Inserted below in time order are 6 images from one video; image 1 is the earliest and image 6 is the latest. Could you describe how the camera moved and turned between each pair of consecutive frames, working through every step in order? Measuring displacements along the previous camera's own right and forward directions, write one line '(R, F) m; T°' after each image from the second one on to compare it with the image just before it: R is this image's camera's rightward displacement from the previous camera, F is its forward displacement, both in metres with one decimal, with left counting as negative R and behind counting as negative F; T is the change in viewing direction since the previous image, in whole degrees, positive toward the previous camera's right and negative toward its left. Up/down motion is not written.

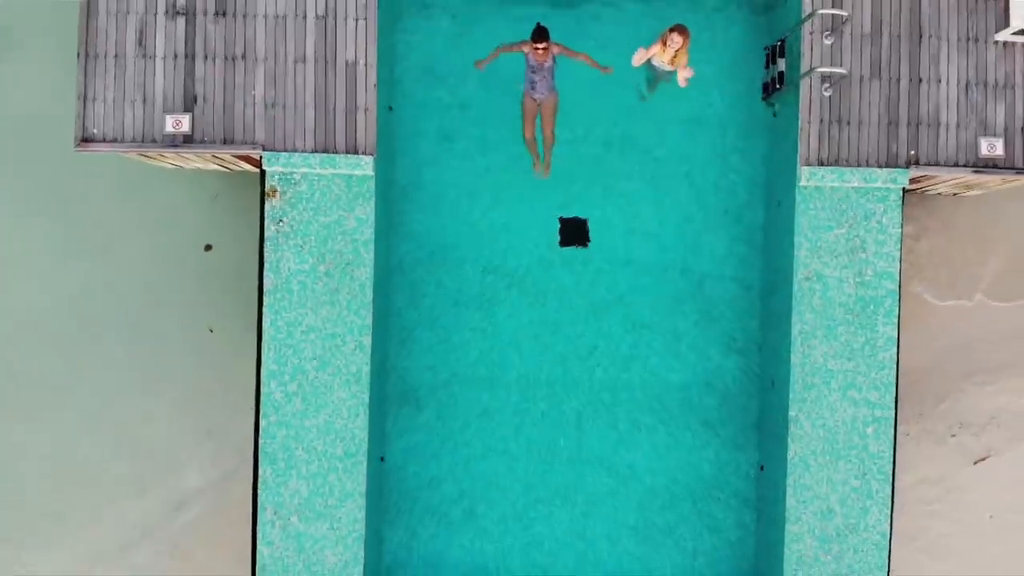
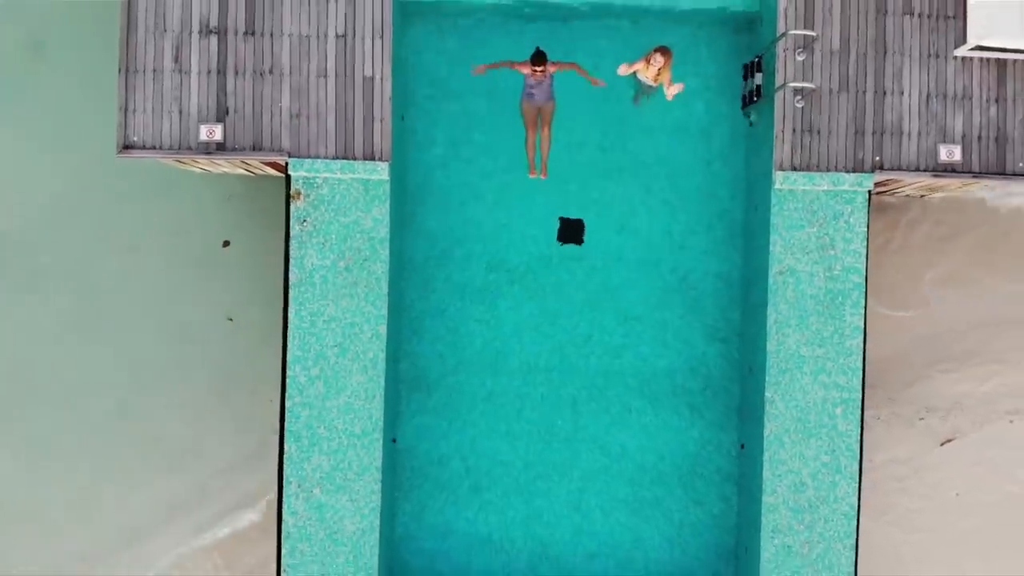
(0.0, -0.6) m; 0°
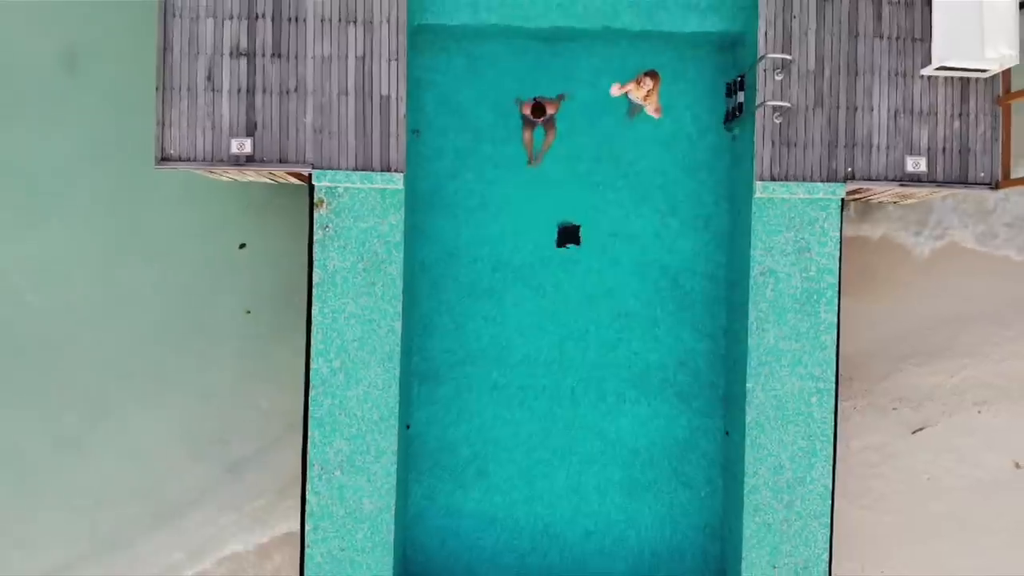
(0.0, -0.6) m; 0°
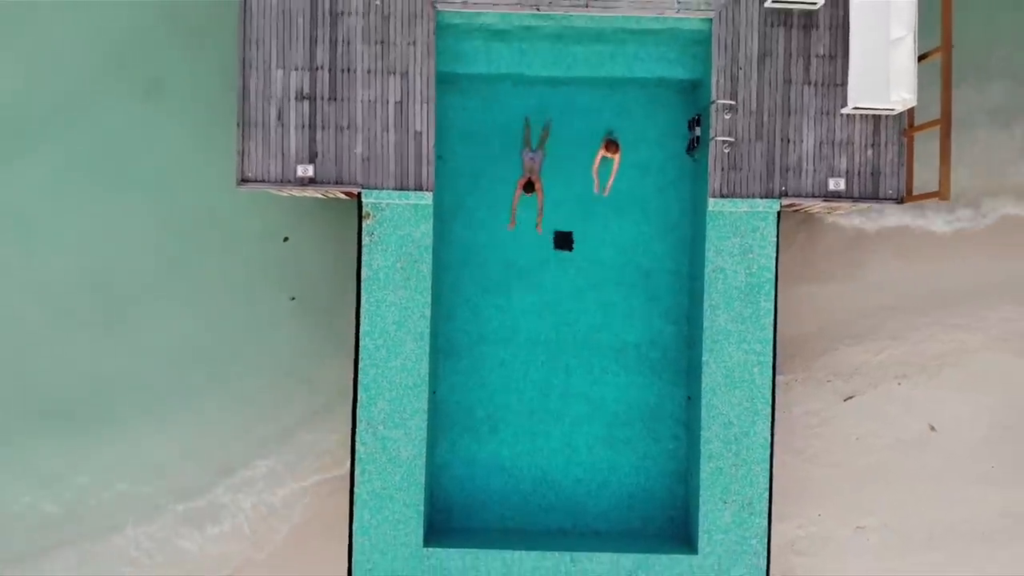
(0.0, -1.8) m; 0°
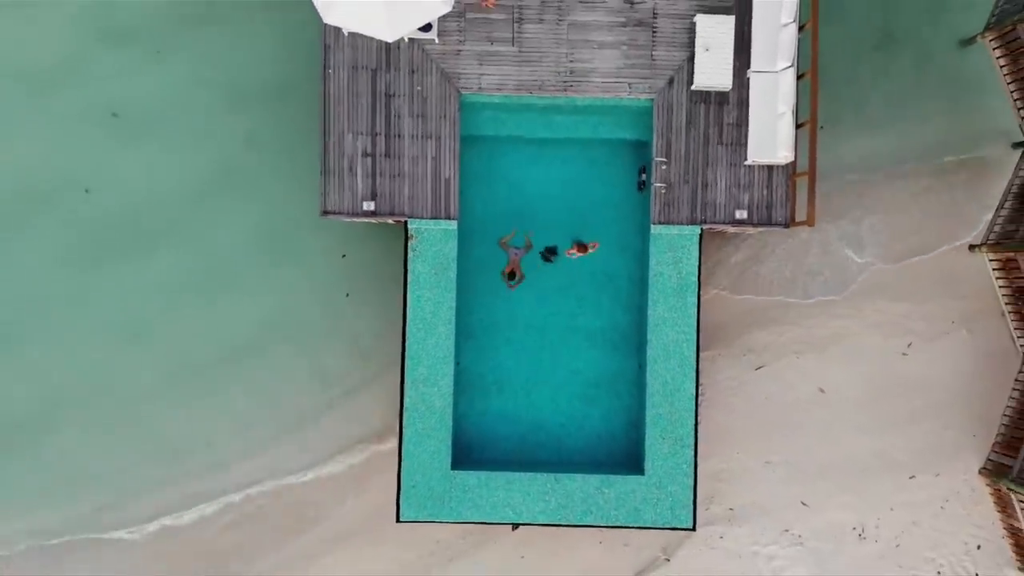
(0.0, -3.7) m; 0°
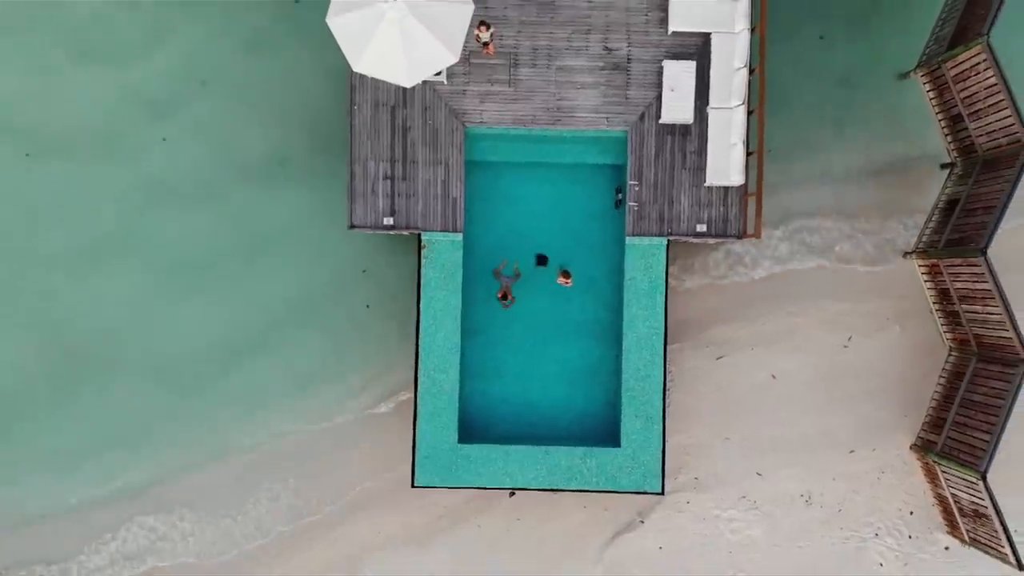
(0.0, -2.3) m; 0°
